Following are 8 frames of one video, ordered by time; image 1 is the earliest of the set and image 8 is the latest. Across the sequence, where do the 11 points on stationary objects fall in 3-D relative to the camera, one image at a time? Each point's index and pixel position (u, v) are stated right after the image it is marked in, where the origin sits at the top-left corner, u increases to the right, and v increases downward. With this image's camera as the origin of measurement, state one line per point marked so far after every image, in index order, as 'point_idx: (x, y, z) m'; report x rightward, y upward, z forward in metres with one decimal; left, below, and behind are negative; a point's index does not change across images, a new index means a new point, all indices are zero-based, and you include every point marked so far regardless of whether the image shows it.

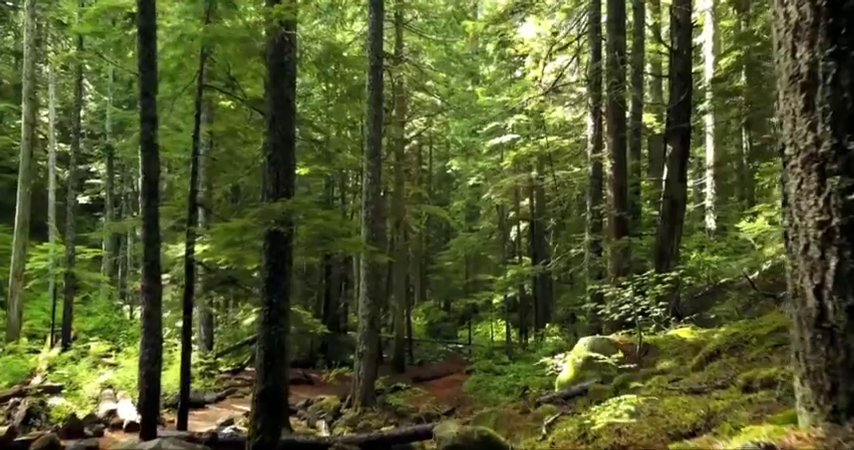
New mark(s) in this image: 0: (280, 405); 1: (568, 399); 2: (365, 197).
0: (-1.8, -2.2, +7.5) m
1: (+2.0, -2.4, +8.5) m
2: (-1.7, +0.8, +16.5) m
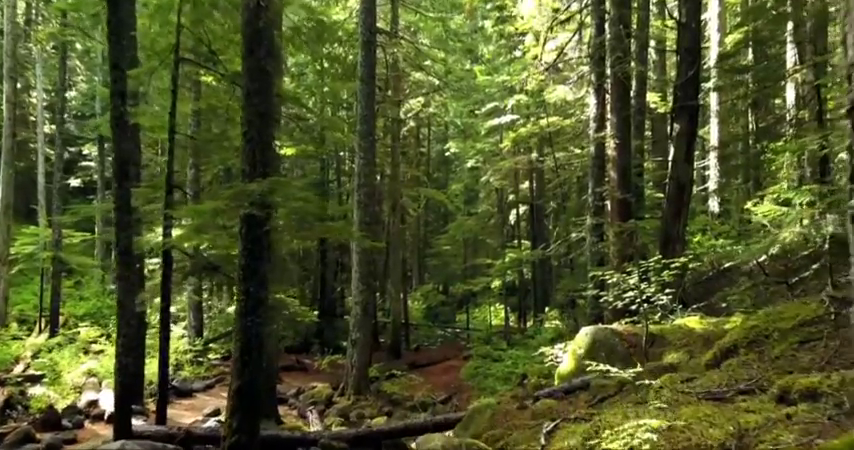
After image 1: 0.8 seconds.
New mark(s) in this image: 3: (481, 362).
0: (-1.9, -2.0, +7.0) m
1: (+1.9, -2.2, +8.0) m
2: (-1.9, +1.2, +15.8) m
3: (+1.7, -4.4, +19.6) m
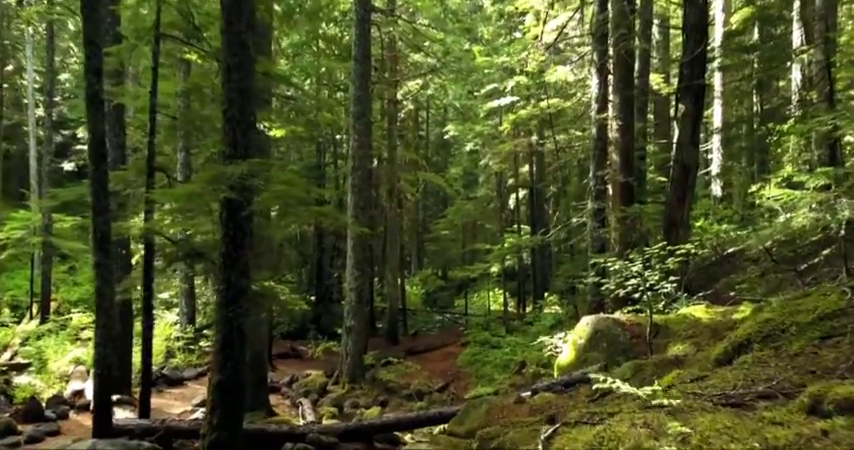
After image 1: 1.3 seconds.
0: (-2.0, -1.9, +6.6) m
1: (+1.8, -2.0, +7.6) m
2: (-1.9, +1.6, +15.4) m
3: (+1.6, -3.9, +19.3) m
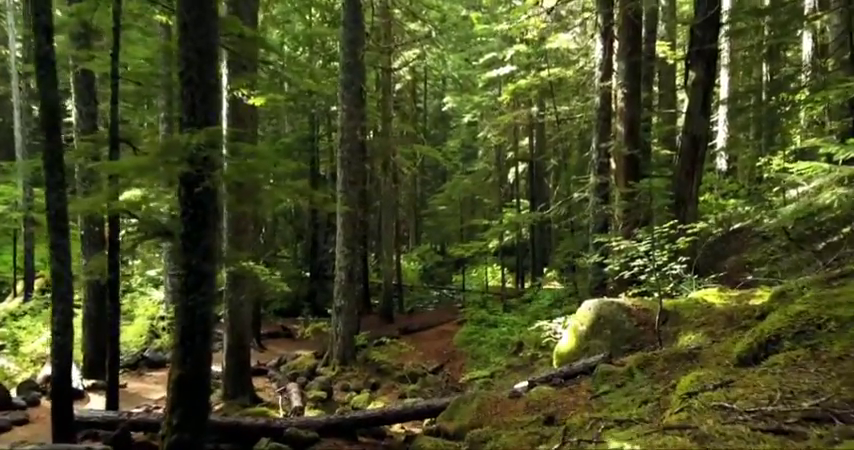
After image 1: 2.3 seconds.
0: (-2.2, -1.7, +5.9) m
1: (+1.6, -1.8, +6.9) m
2: (-2.1, +2.2, +14.6) m
3: (+1.5, -3.2, +18.7) m
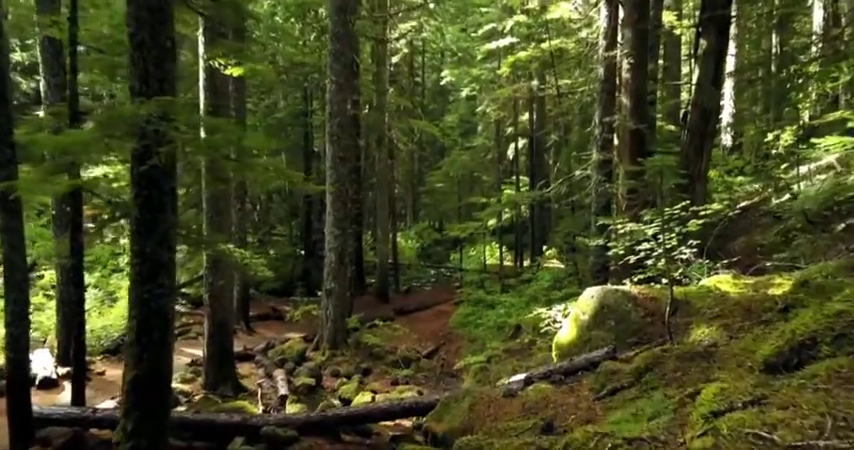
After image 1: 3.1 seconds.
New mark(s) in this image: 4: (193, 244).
0: (-2.3, -1.5, +5.3) m
1: (+1.5, -1.6, +6.3) m
2: (-2.2, +2.7, +13.8) m
3: (+1.3, -2.5, +18.2) m
4: (-2.7, -0.2, +7.0) m
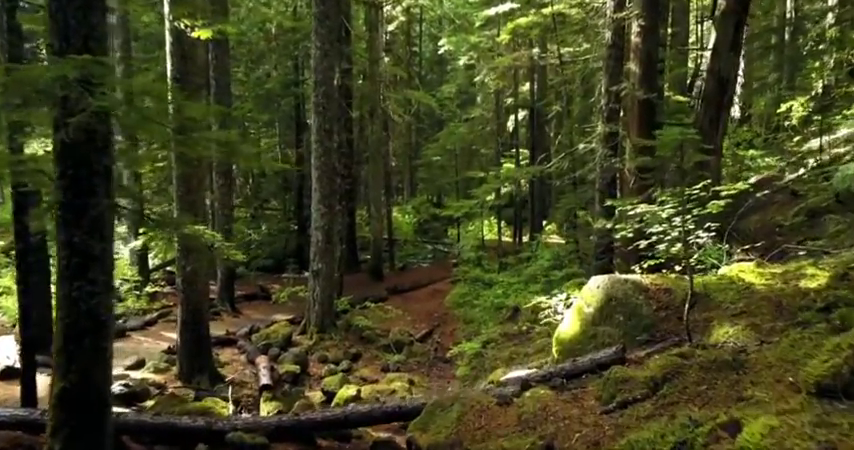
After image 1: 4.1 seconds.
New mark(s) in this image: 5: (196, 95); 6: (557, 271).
0: (-2.5, -1.4, +4.6) m
1: (+1.3, -1.4, +5.6) m
2: (-2.4, +3.2, +12.8) m
3: (+1.2, -1.8, +17.5) m
4: (-2.8, 0.0, +6.2) m
5: (-3.6, +2.0, +9.4) m
6: (+3.2, -1.1, +14.8) m
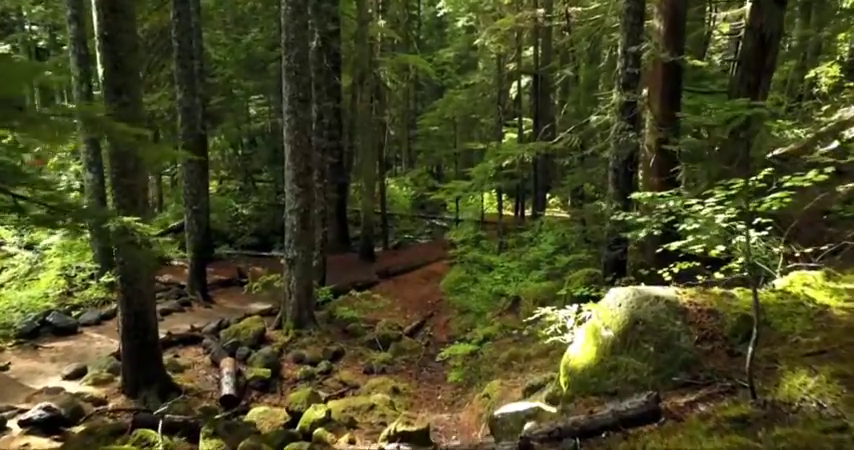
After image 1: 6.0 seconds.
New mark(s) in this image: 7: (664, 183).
0: (-2.7, -1.5, +3.2) m
1: (+1.1, -1.5, +4.2) m
2: (-2.6, +3.5, +11.2) m
3: (+1.0, -1.2, +16.0) m
4: (-3.1, -0.1, +4.7) m
5: (-3.8, +2.2, +7.8) m
6: (+3.0, -0.7, +13.4) m
7: (+3.5, +0.6, +9.0) m
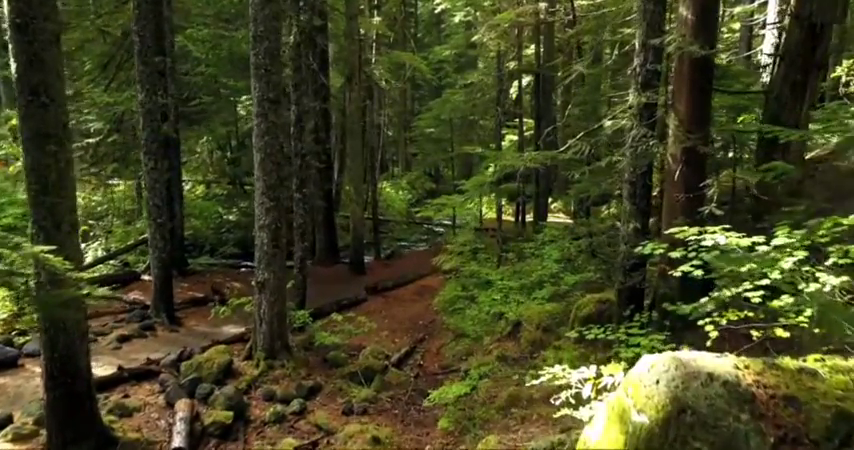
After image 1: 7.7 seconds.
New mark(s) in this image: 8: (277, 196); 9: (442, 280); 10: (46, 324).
0: (-2.9, -1.8, +1.8) m
1: (+0.9, -1.8, +2.8) m
2: (-2.8, +3.2, +9.8) m
3: (+0.8, -1.5, +14.7) m
4: (-3.3, -0.4, +3.4) m
5: (-4.0, +1.9, +6.5) m
6: (+2.8, -1.0, +12.0) m
7: (+3.3, +0.3, +7.7) m
8: (-2.5, +0.5, +10.0) m
9: (+0.4, -1.5, +17.1) m
10: (-4.2, -1.1, +6.6) m
